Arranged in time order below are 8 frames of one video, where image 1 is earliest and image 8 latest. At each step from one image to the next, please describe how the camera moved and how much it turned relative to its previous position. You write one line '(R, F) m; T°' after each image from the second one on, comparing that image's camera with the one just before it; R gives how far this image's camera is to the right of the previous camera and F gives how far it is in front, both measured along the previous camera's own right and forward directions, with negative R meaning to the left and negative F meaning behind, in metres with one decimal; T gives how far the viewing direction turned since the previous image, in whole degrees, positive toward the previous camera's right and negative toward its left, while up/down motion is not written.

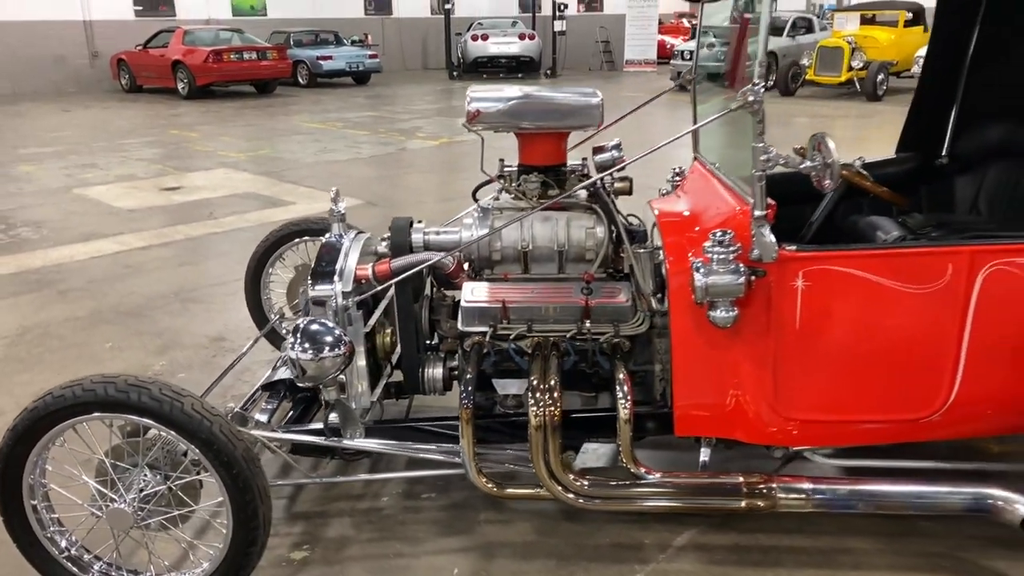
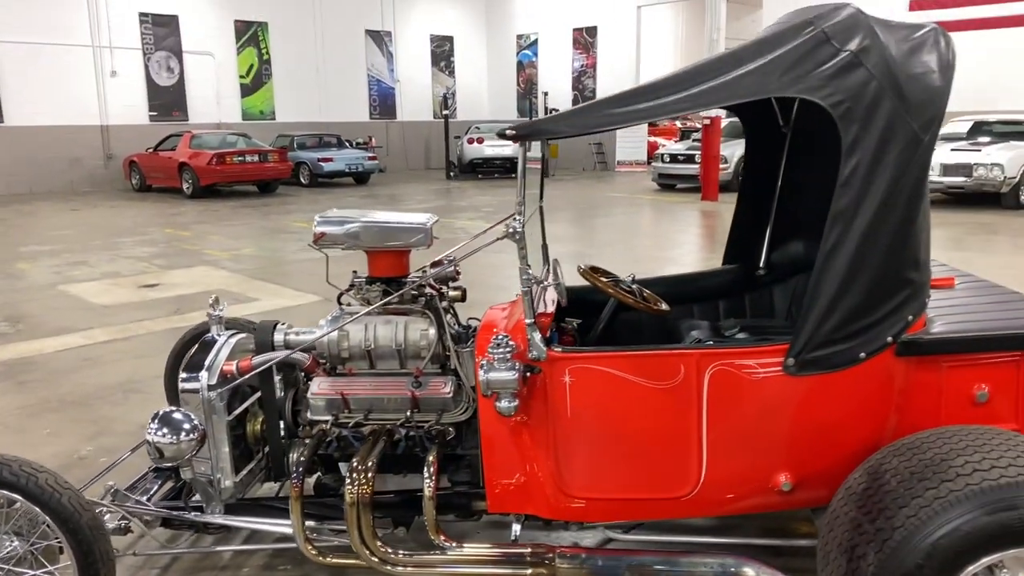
(+0.5, -0.4) m; -1°
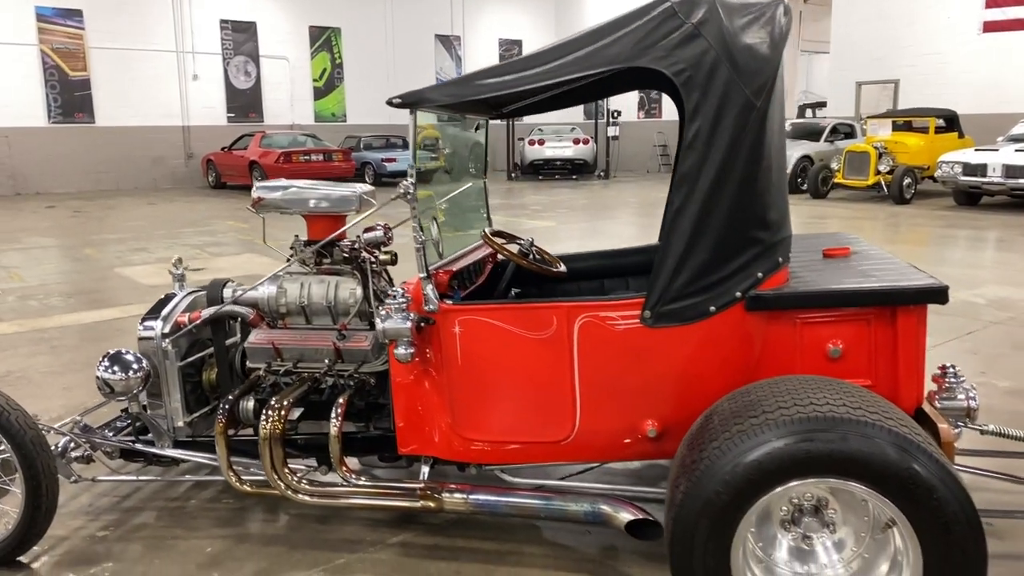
(+0.5, -0.2) m; -6°
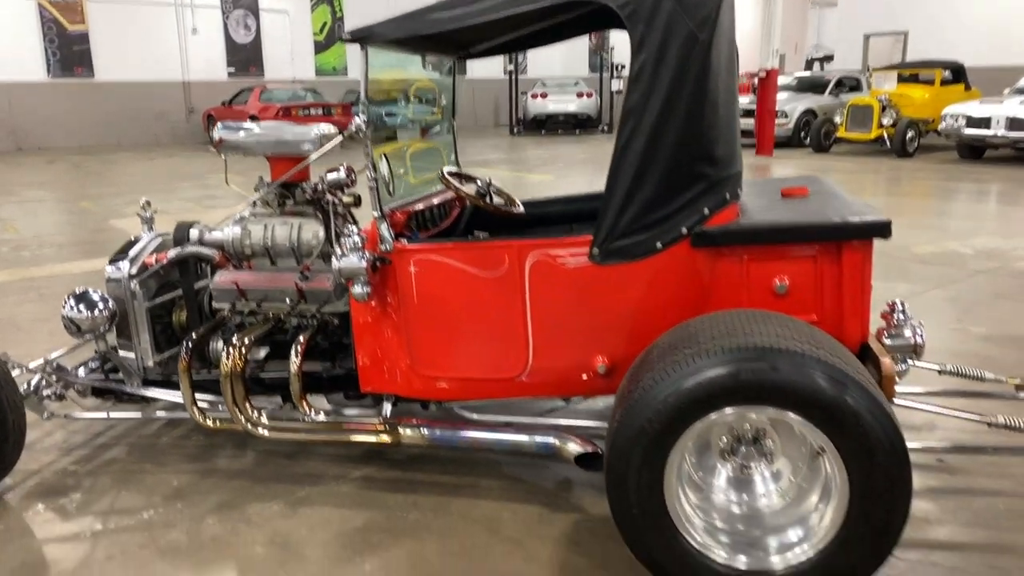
(+0.2, 0.0) m; -1°
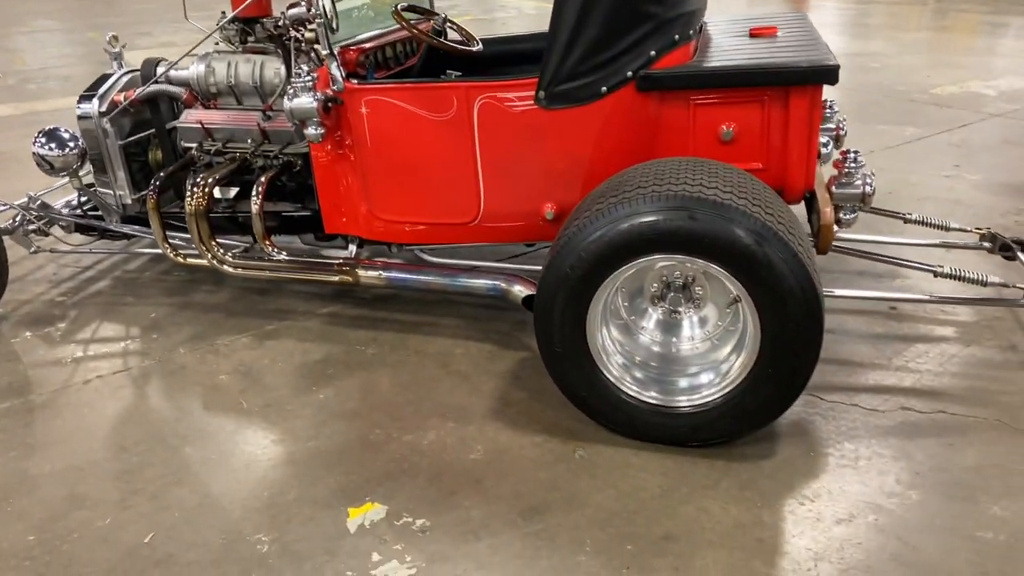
(+0.2, 0.0) m; -2°
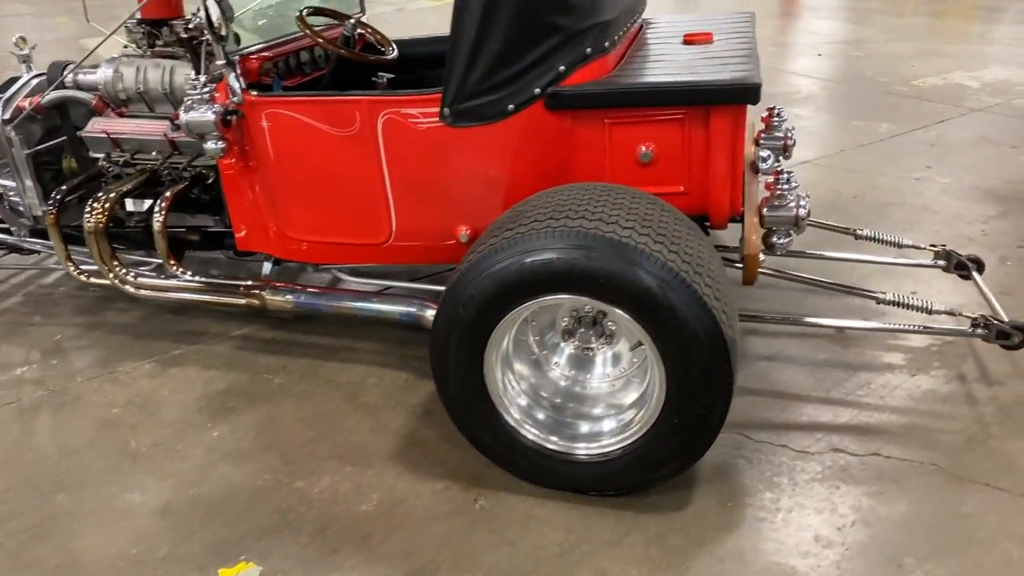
(+0.2, +0.2) m; 0°
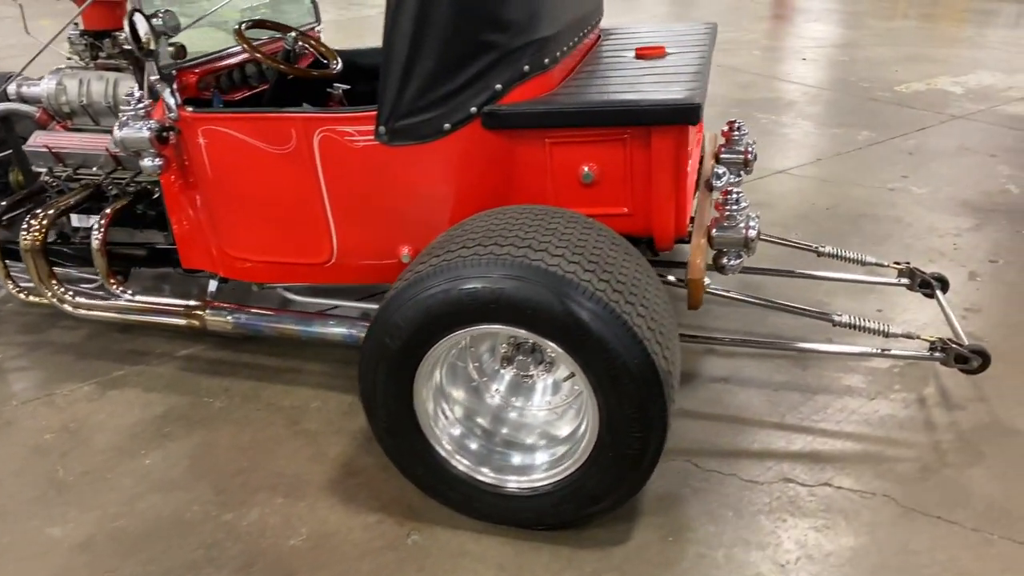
(+0.1, +0.1) m; 0°
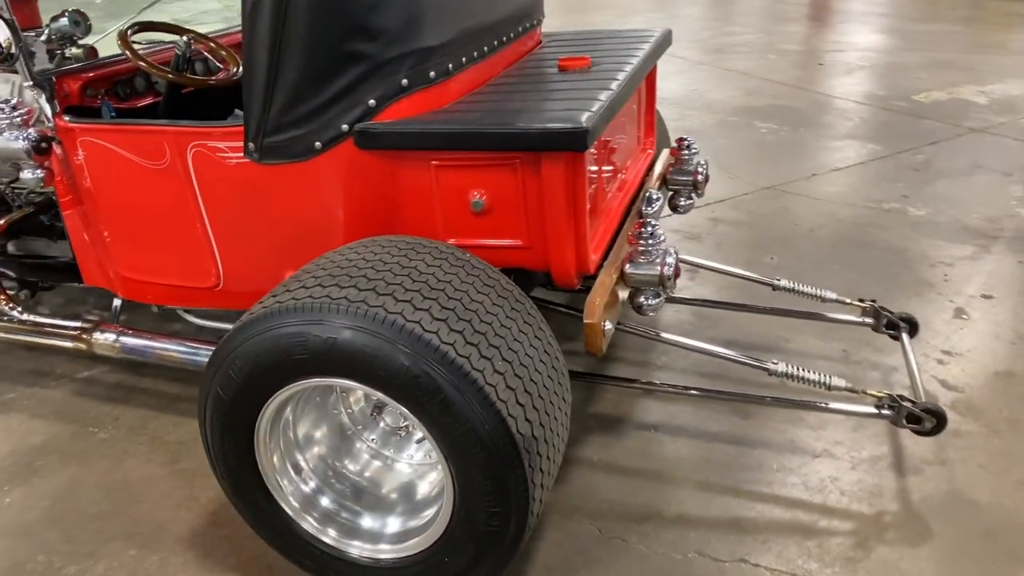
(+0.3, +0.2) m; -3°
